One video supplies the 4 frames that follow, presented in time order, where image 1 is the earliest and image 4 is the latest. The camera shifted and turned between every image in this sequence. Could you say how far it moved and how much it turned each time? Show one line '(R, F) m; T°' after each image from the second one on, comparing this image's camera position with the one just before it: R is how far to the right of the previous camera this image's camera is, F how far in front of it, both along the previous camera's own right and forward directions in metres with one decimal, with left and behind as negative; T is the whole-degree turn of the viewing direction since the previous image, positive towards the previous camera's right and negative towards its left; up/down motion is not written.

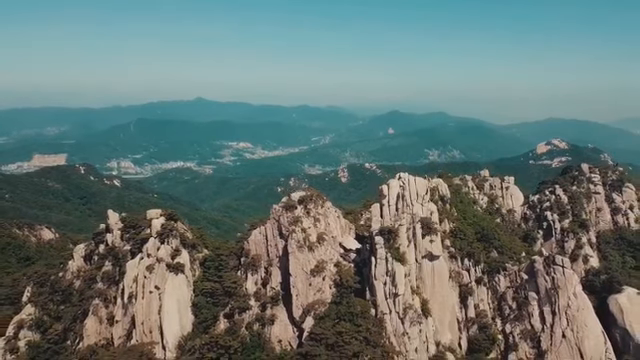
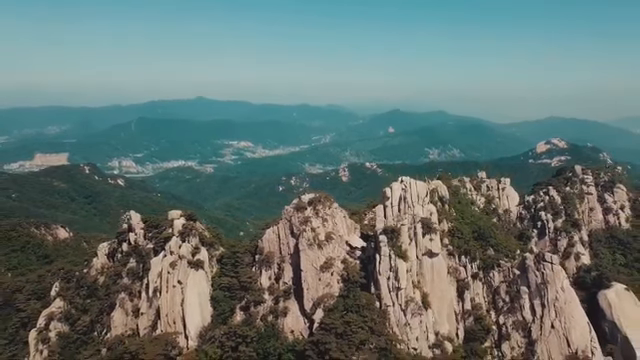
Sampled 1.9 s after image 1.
(-0.6, -2.8) m; 0°
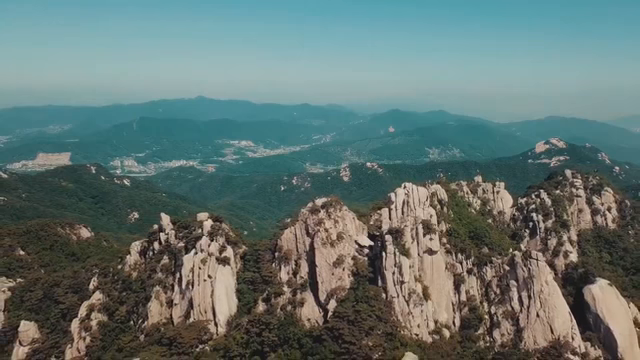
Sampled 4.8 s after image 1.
(-1.0, -4.6) m; 0°
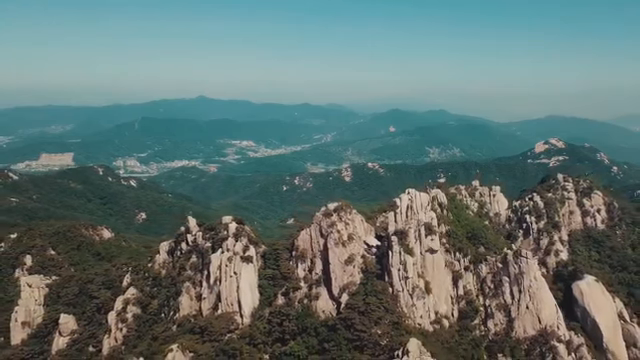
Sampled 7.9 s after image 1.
(-1.1, -4.8) m; 0°
